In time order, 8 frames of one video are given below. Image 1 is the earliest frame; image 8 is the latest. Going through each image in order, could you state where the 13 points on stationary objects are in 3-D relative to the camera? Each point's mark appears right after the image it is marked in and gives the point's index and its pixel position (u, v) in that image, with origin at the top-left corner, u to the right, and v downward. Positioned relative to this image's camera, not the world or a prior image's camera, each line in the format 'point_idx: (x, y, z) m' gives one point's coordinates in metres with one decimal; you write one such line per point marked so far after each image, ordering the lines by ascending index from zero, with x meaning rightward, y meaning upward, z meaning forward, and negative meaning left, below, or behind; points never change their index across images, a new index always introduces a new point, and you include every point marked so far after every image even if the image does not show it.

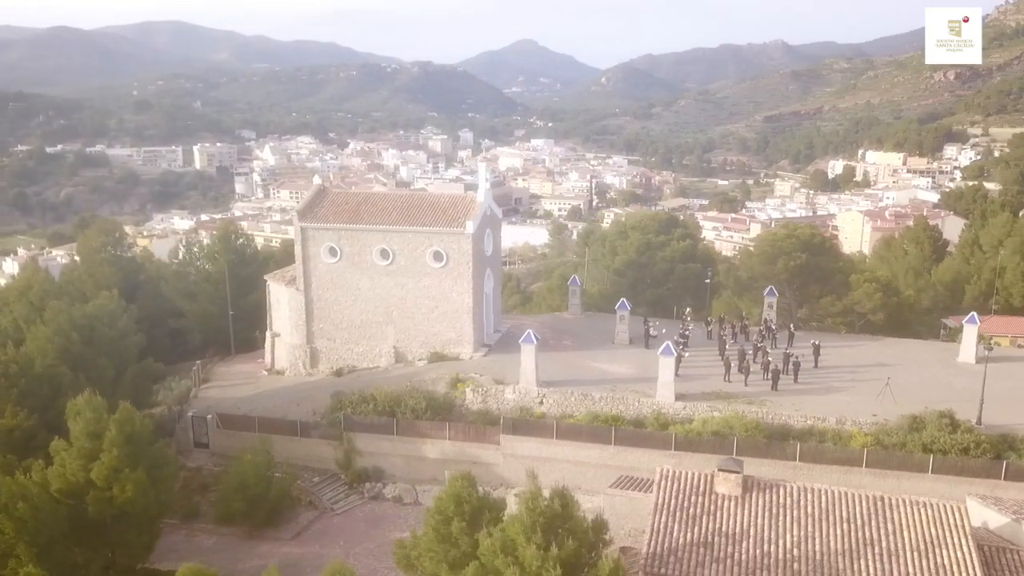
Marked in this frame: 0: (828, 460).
0: (+7.5, -4.1, +19.0) m
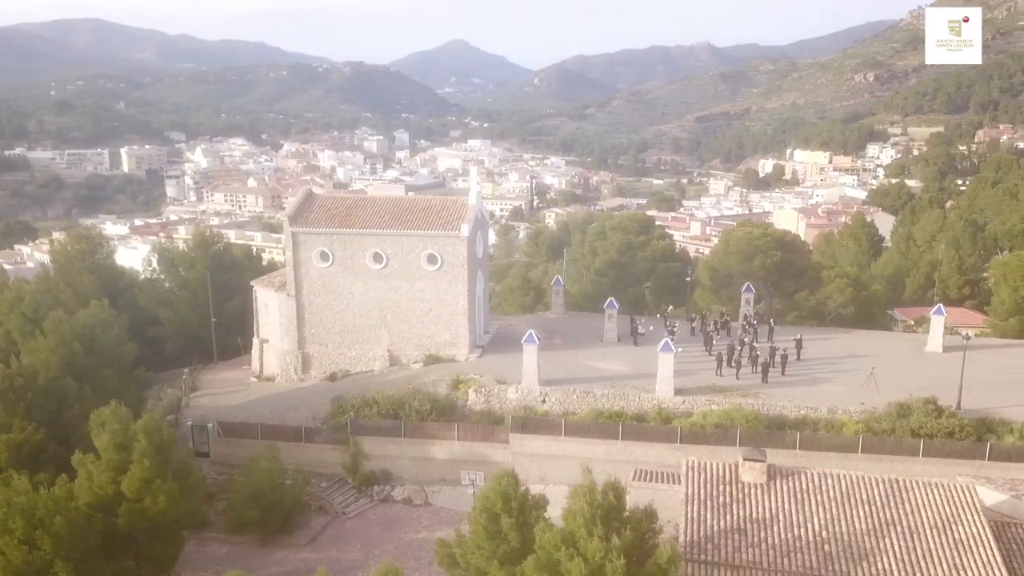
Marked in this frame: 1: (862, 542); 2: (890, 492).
0: (+7.8, -4.0, +20.0) m
1: (+6.1, -4.4, +13.9) m
2: (+7.0, -3.8, +14.8) m
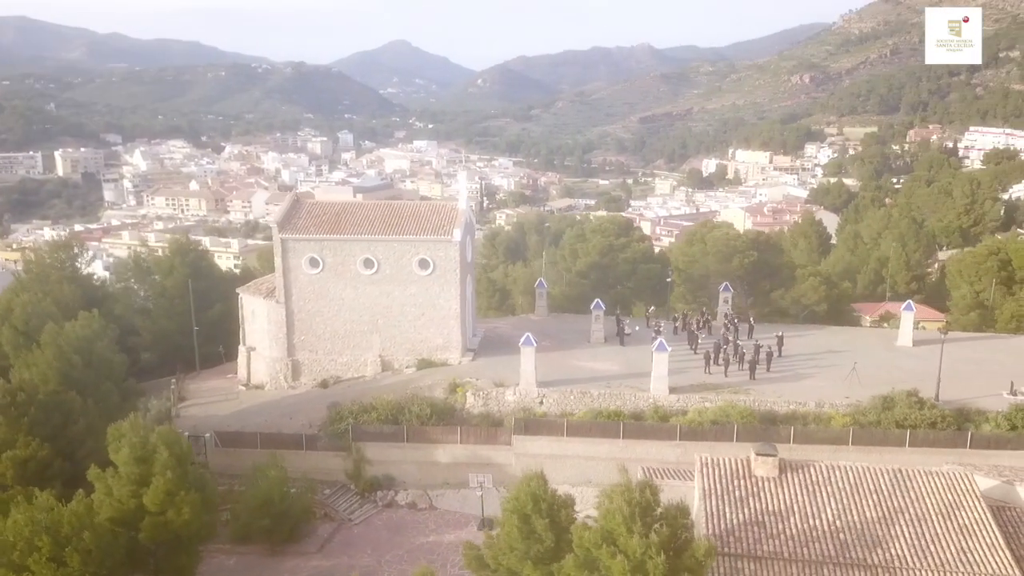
0: (+7.9, -3.9, +20.8) m
1: (+6.6, -4.4, +14.6) m
2: (+7.5, -3.8, +15.6) m
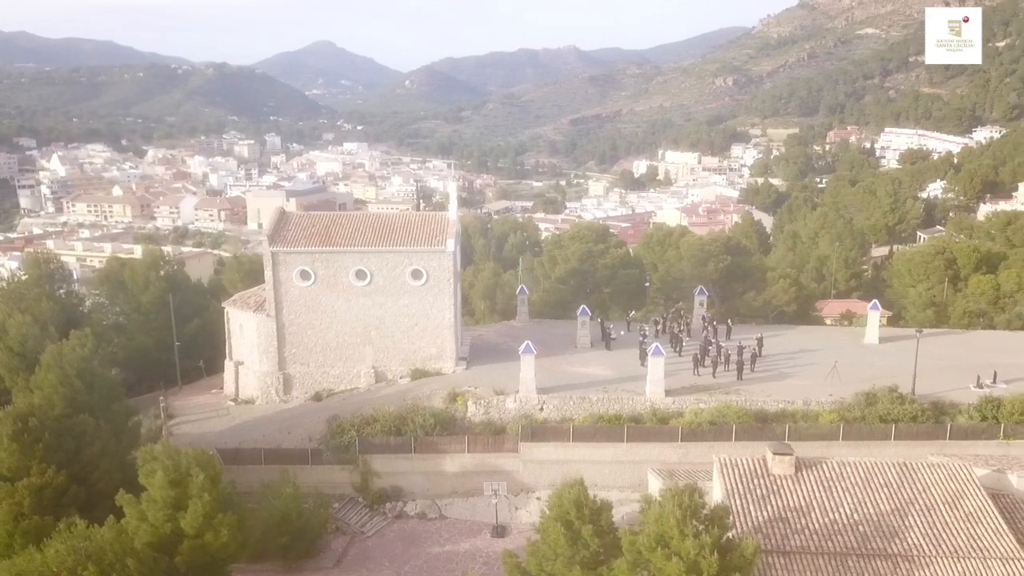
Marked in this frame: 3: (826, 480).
0: (+8.1, -4.0, +21.8) m
1: (+7.3, -4.5, +15.6) m
2: (+8.1, -3.9, +16.7) m
3: (+6.4, -3.9, +16.5) m
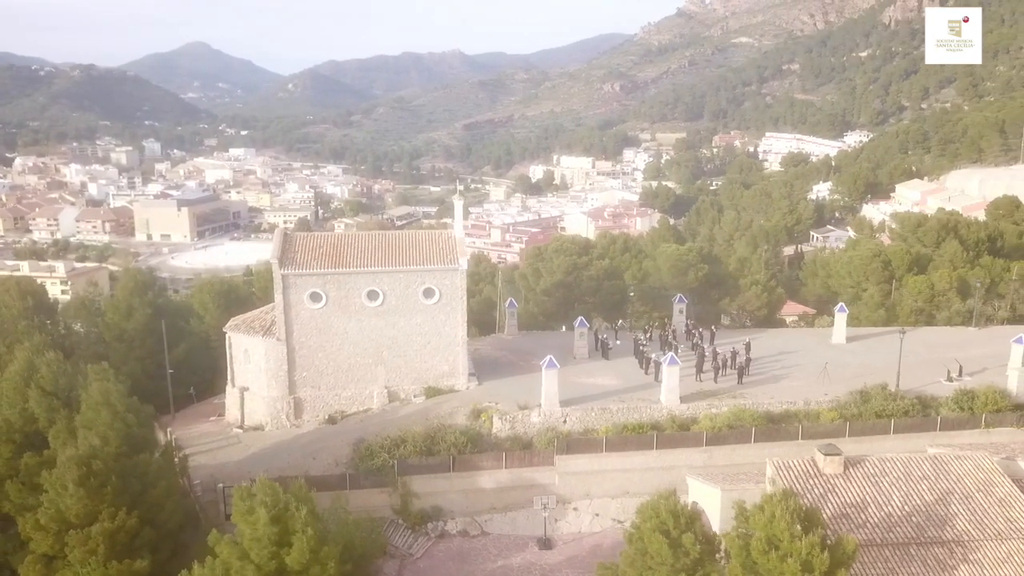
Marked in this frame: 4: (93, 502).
0: (+8.9, -4.3, +23.5) m
1: (+9.0, -4.7, +17.1) m
2: (+9.6, -4.1, +18.3) m
3: (+8.0, -4.2, +17.9) m
4: (-8.0, -4.1, +15.5) m
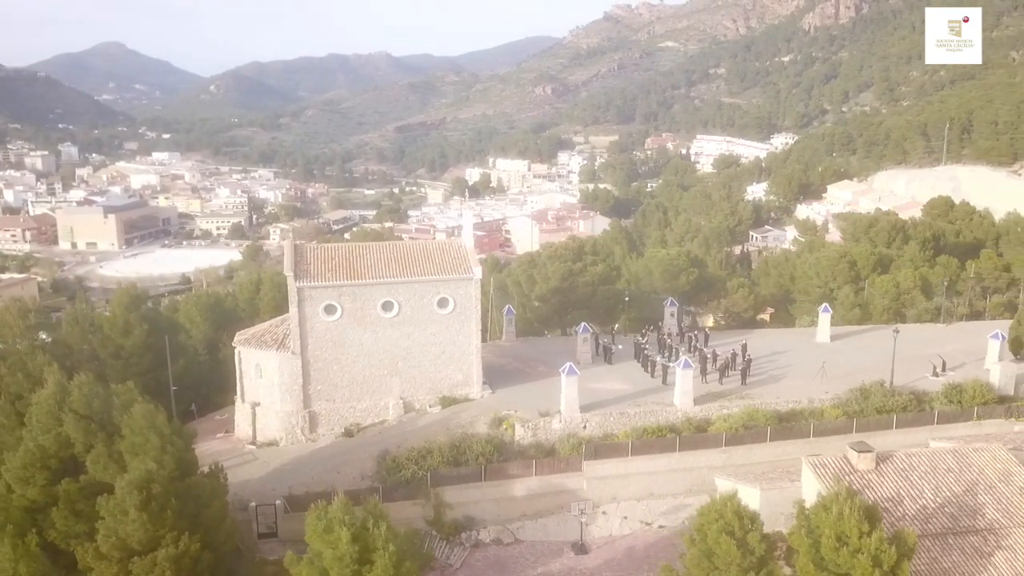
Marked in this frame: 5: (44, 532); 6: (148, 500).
0: (+9.6, -4.4, +24.5) m
1: (+10.2, -4.8, +18.2) m
2: (+10.7, -4.1, +19.4) m
3: (+9.1, -4.3, +18.9) m
4: (-6.7, -4.5, +15.1) m
5: (-9.5, -5.0, +16.4) m
6: (-6.9, -4.0, +15.3) m
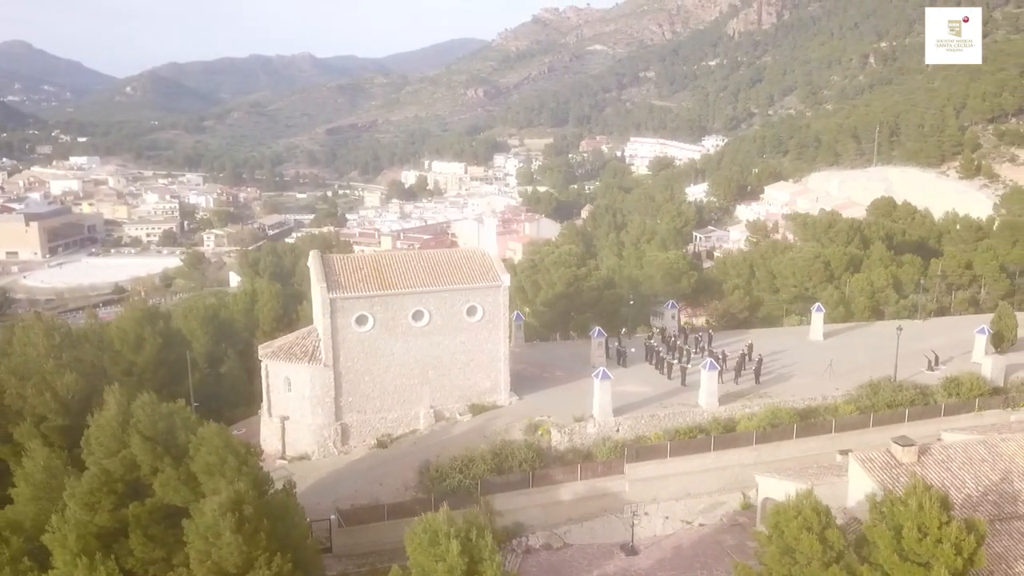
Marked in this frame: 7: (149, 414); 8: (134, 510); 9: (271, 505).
0: (+10.6, -4.4, +25.5) m
1: (+11.8, -4.8, +19.3) m
2: (+12.1, -4.1, +20.6) m
3: (+10.6, -4.3, +19.9) m
4: (-4.8, -4.8, +14.8) m
5: (-7.7, -5.3, +15.9) m
6: (-5.0, -4.3, +15.0) m
7: (-7.7, -2.7, +17.1) m
8: (-7.6, -4.5, +16.3) m
9: (-4.8, -4.3, +15.9) m
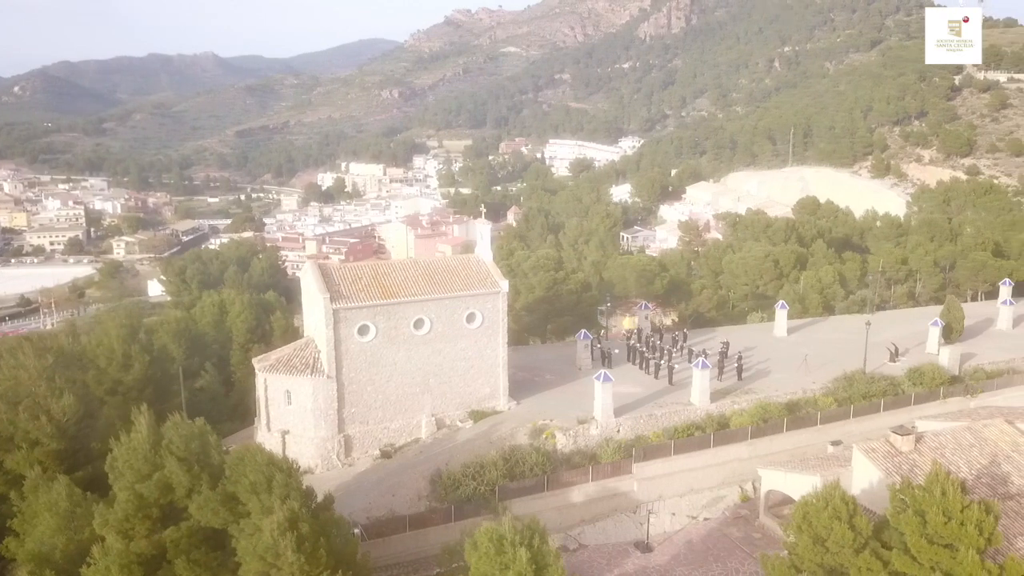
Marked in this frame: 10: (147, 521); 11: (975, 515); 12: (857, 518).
0: (+10.6, -4.4, +26.8) m
1: (+12.4, -4.7, +20.8) m
2: (+12.6, -4.0, +22.1) m
3: (+11.2, -4.2, +21.3) m
4: (-3.6, -5.1, +14.6) m
5: (-6.6, -5.7, +15.4) m
6: (-3.9, -4.6, +14.7) m
7: (-6.8, -3.0, +16.6) m
8: (-6.6, -4.8, +15.8) m
9: (-3.7, -4.6, +15.7) m
10: (-7.1, -4.6, +15.8) m
11: (+9.3, -4.6, +16.3) m
12: (+7.3, -4.9, +17.2) m
